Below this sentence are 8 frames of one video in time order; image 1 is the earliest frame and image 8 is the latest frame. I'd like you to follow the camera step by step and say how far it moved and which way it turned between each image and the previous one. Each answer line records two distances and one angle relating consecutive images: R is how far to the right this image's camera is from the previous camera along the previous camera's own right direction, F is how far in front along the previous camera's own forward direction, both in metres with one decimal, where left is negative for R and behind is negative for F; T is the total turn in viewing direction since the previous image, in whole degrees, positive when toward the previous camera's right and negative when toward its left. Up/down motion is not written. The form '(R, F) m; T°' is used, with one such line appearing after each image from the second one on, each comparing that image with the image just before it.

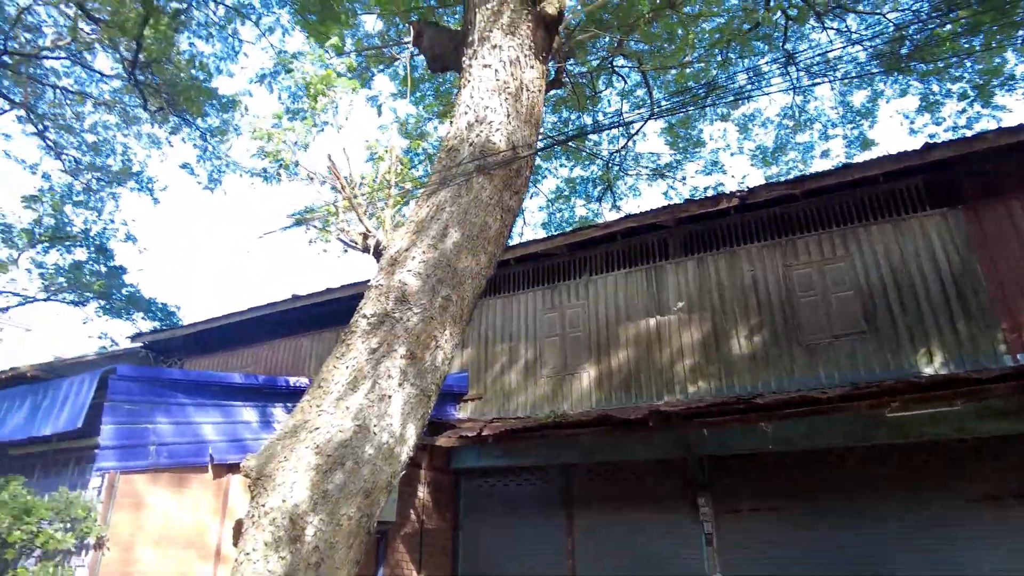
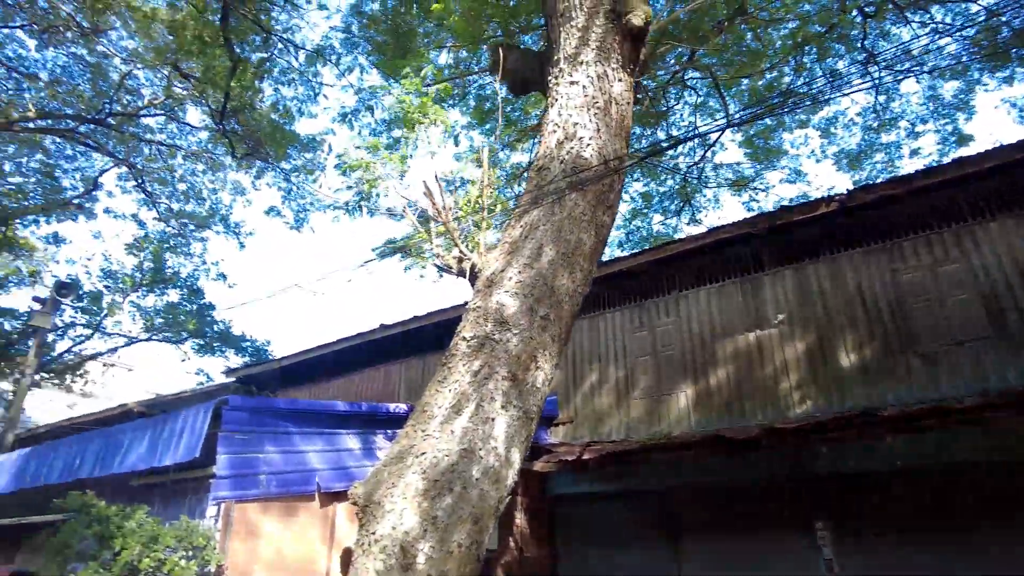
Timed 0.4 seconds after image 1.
(-0.2, +0.1) m; -6°
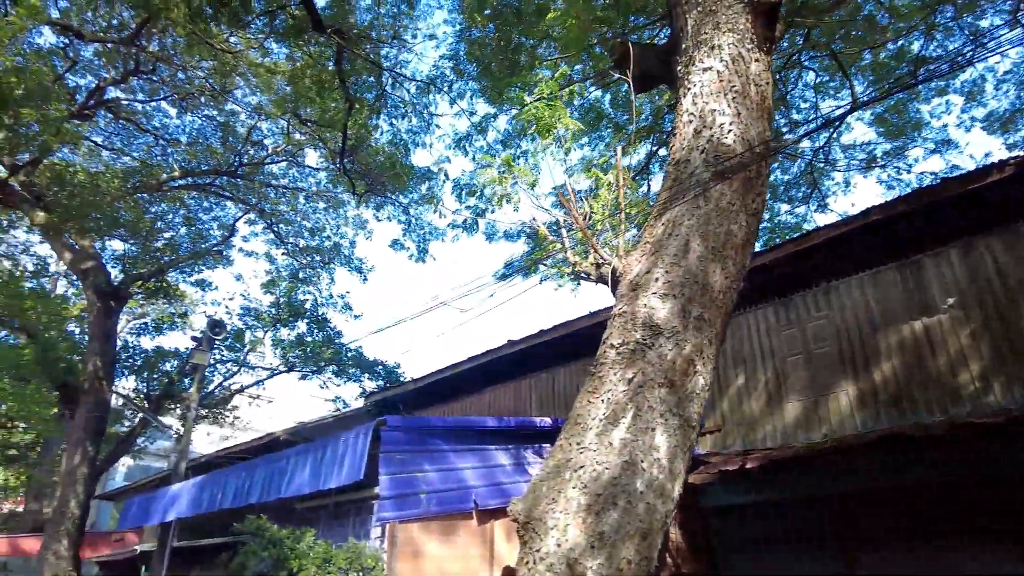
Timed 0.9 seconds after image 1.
(-0.2, +0.1) m; -9°
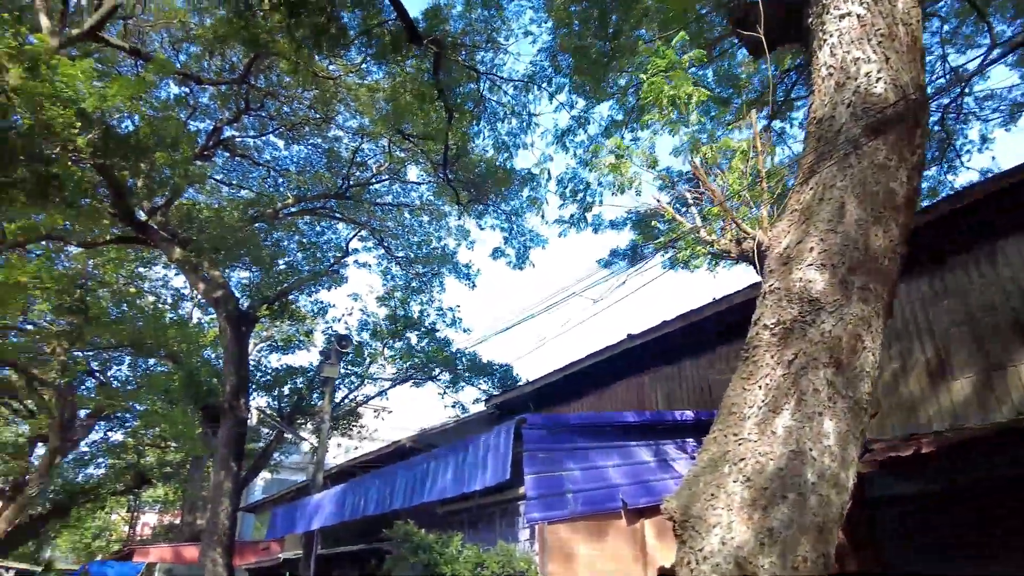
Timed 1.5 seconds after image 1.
(-0.2, +0.1) m; -9°
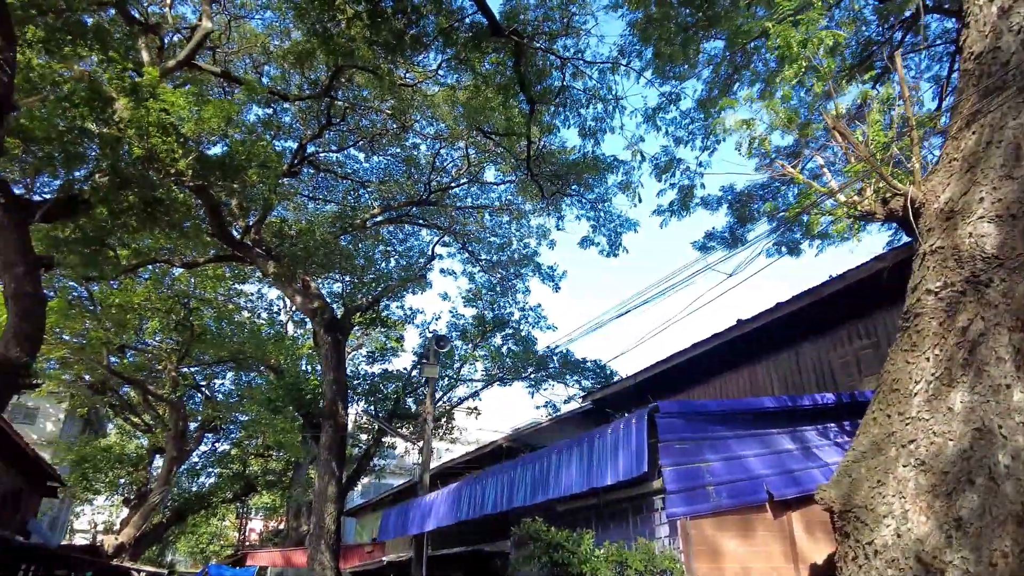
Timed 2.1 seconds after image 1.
(-0.3, +0.2) m; -7°
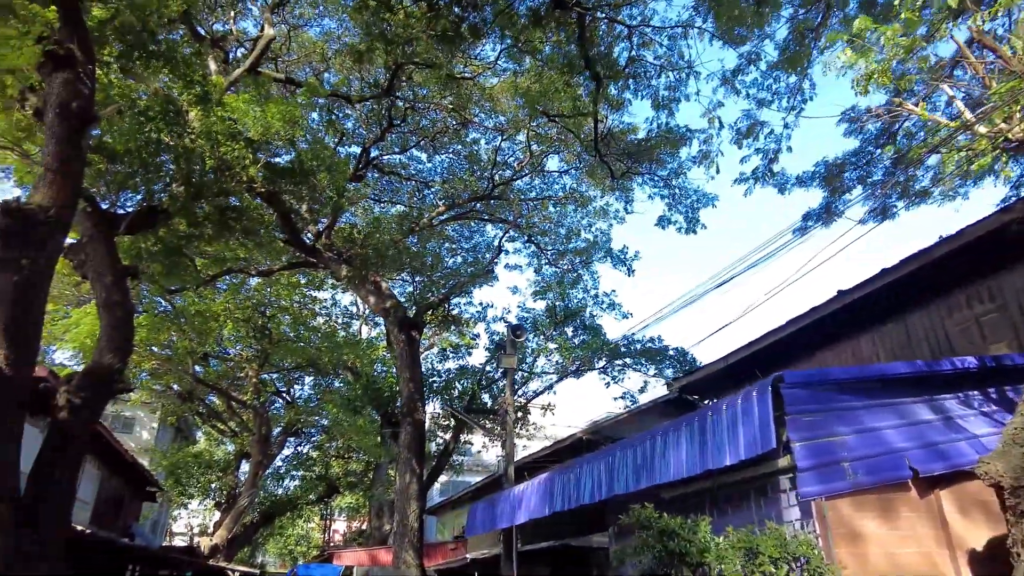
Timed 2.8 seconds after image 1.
(-0.2, +0.3) m; -6°
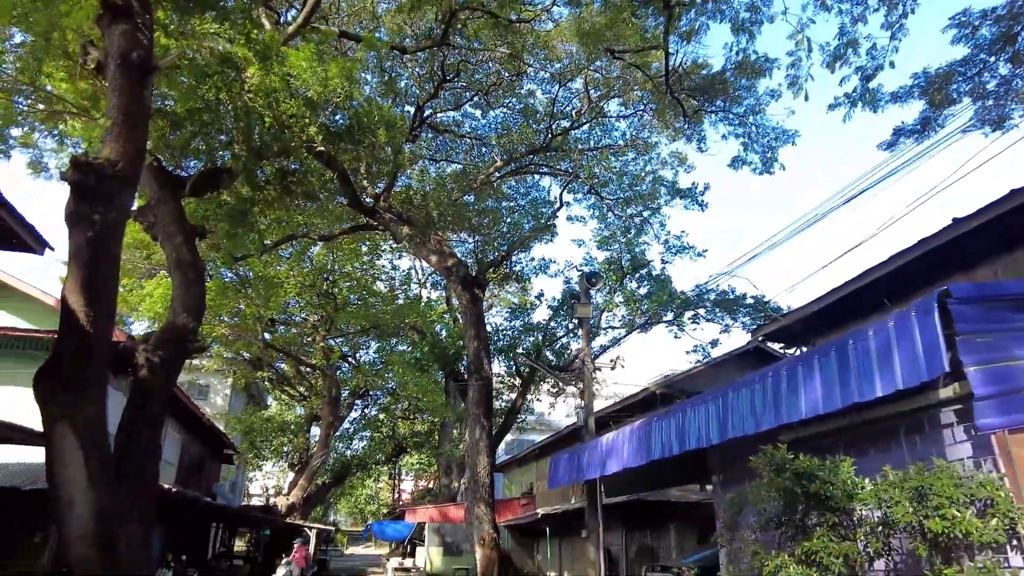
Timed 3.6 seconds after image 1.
(-0.3, +0.4) m; -5°
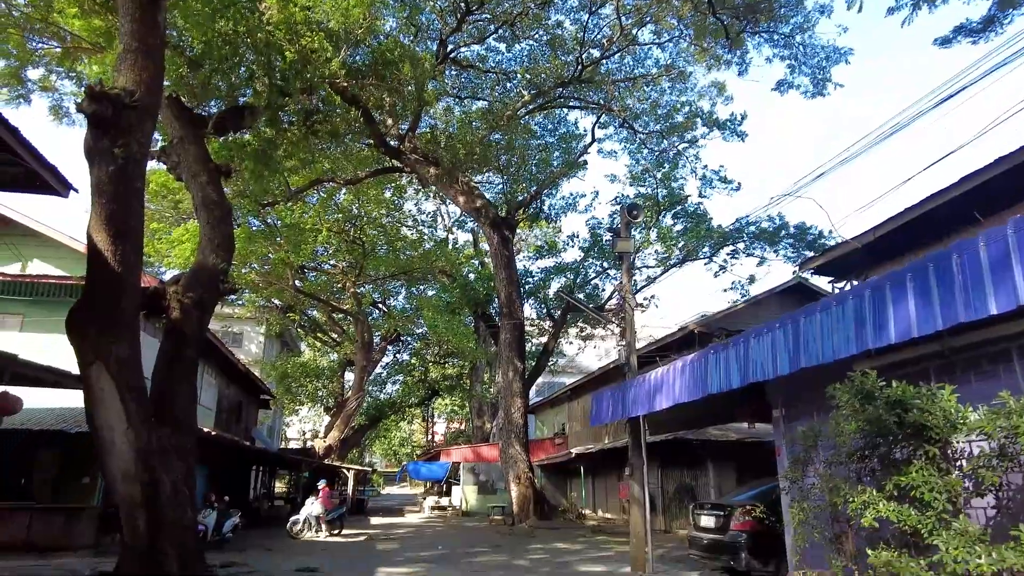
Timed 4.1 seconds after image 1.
(-0.1, +0.3) m; -2°
